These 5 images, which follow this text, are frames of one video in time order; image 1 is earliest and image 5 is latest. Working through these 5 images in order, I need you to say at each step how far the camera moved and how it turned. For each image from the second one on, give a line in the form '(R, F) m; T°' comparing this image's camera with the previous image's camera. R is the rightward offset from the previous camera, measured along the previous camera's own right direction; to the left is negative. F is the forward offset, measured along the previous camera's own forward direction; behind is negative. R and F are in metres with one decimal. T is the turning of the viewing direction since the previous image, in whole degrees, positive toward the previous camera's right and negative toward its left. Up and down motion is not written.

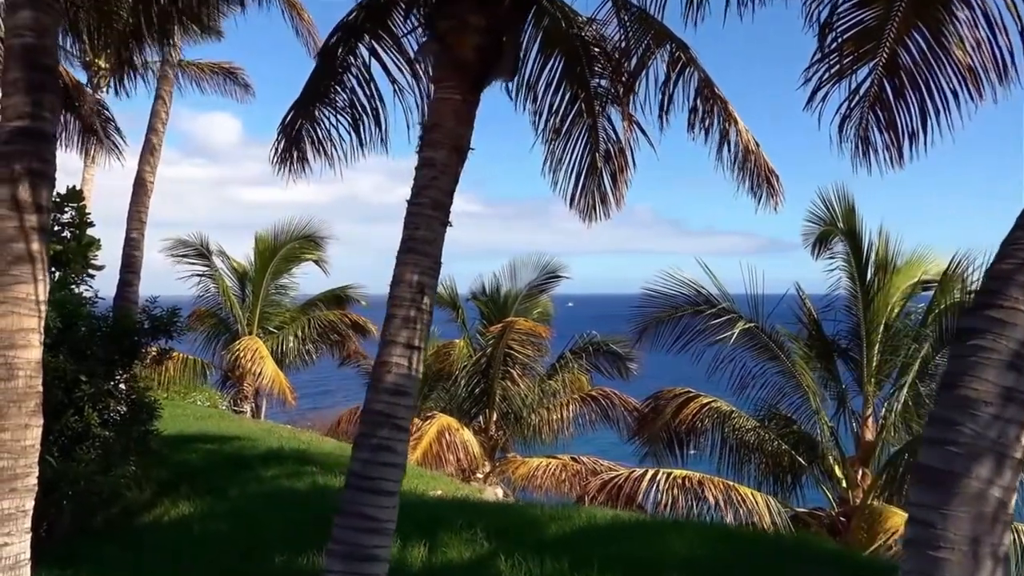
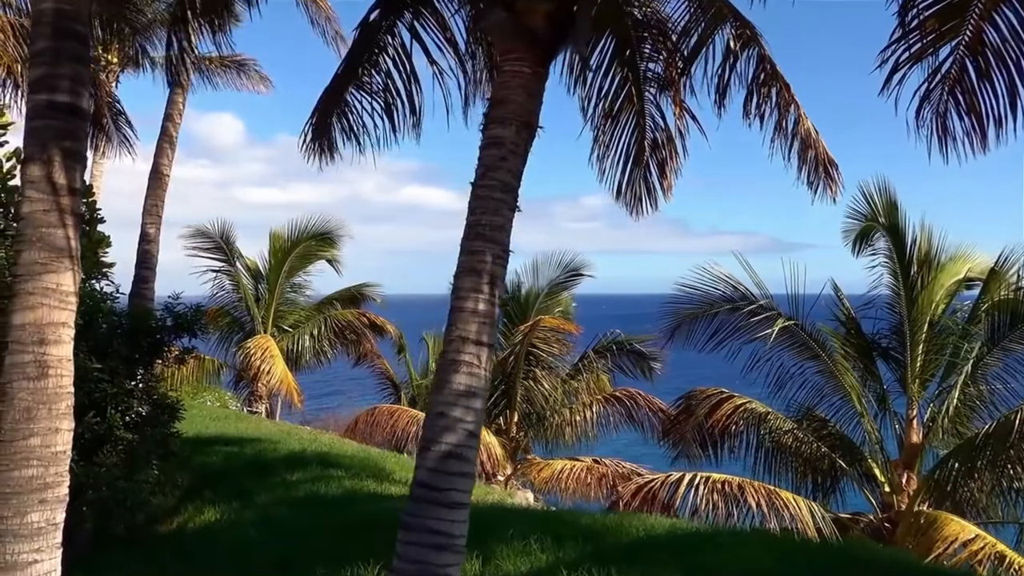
(-0.3, +0.4) m; 0°
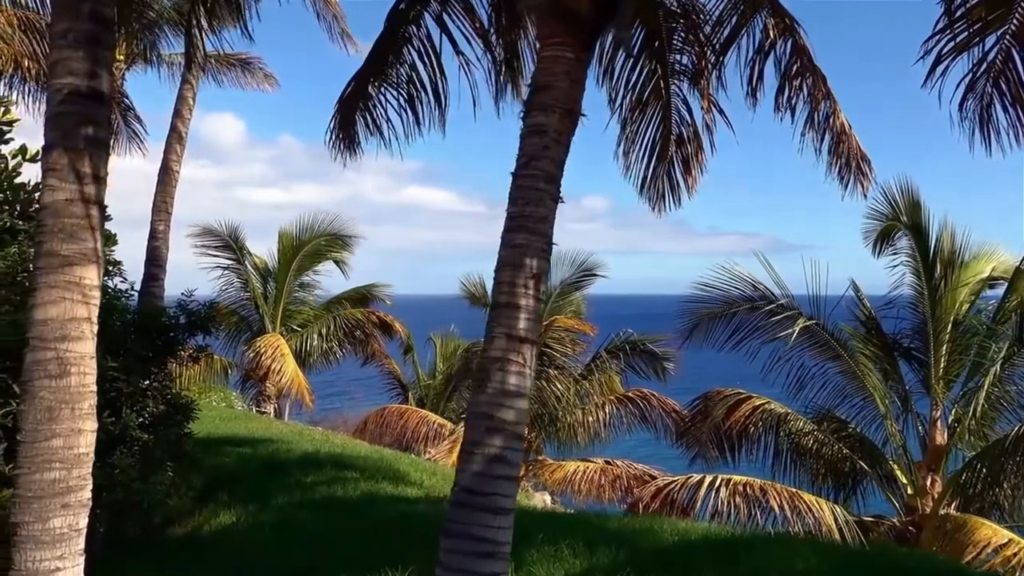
(-0.2, +0.2) m; 0°
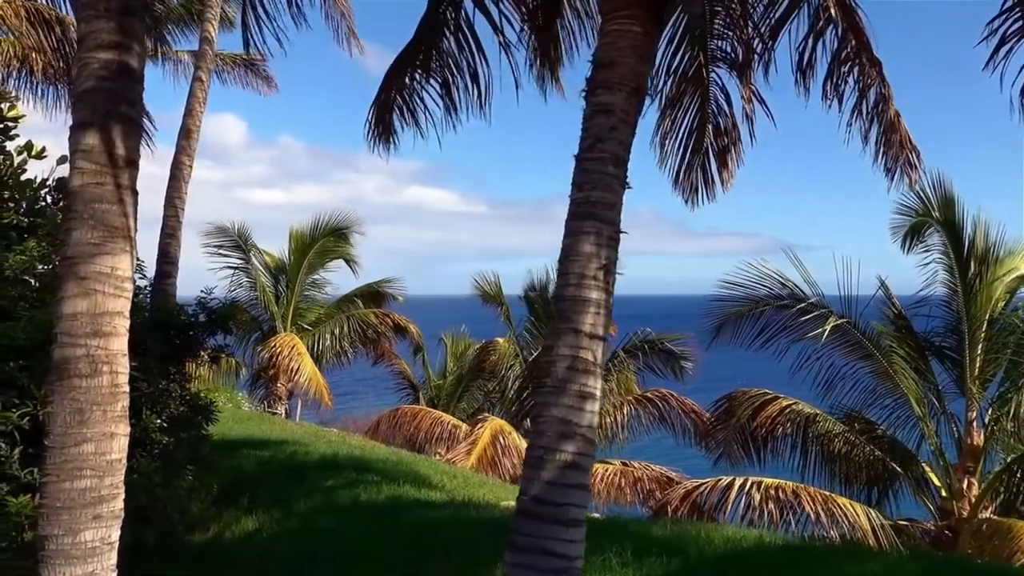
(-0.2, +0.3) m; 0°
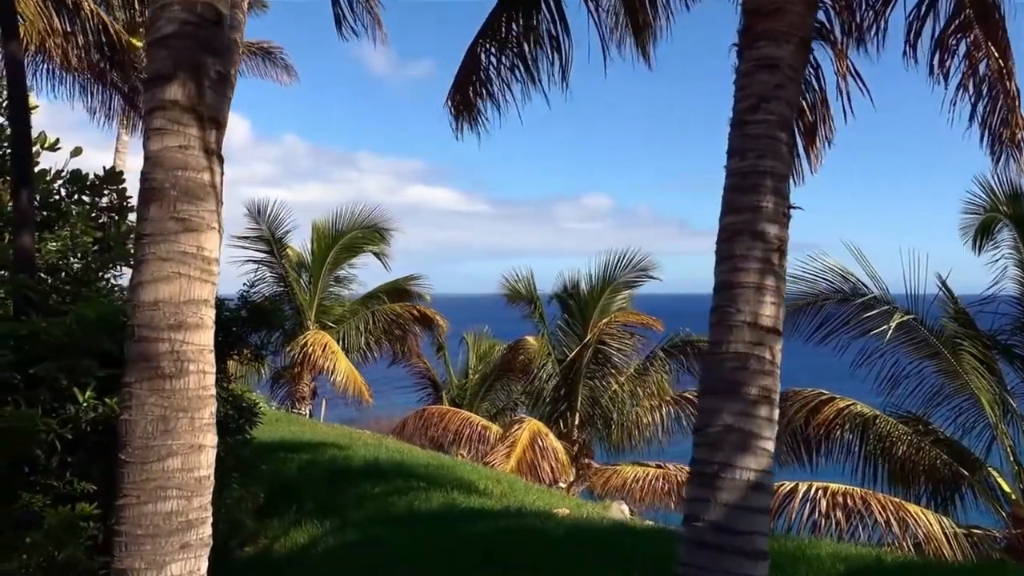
(-0.5, +0.5) m; 0°
